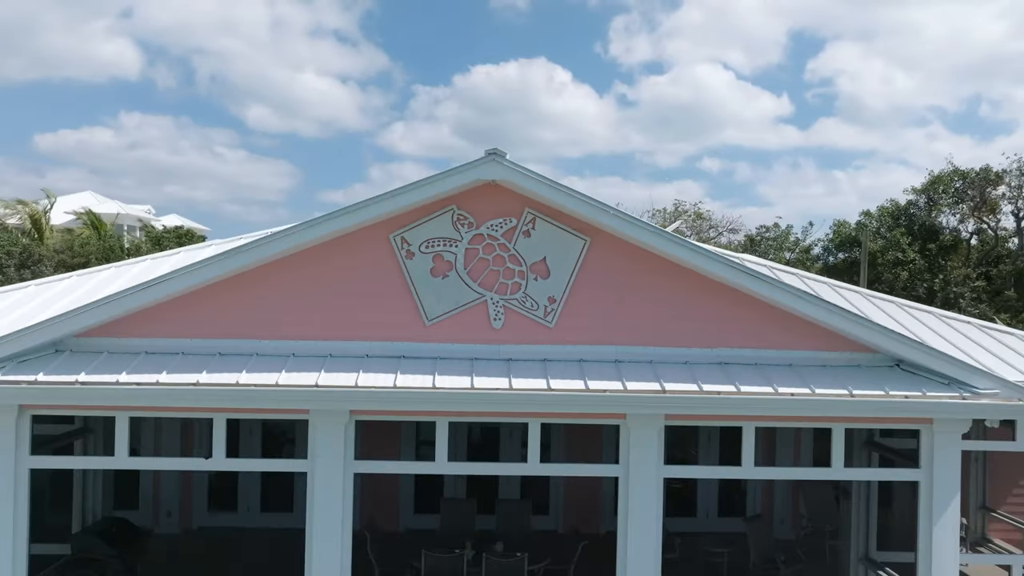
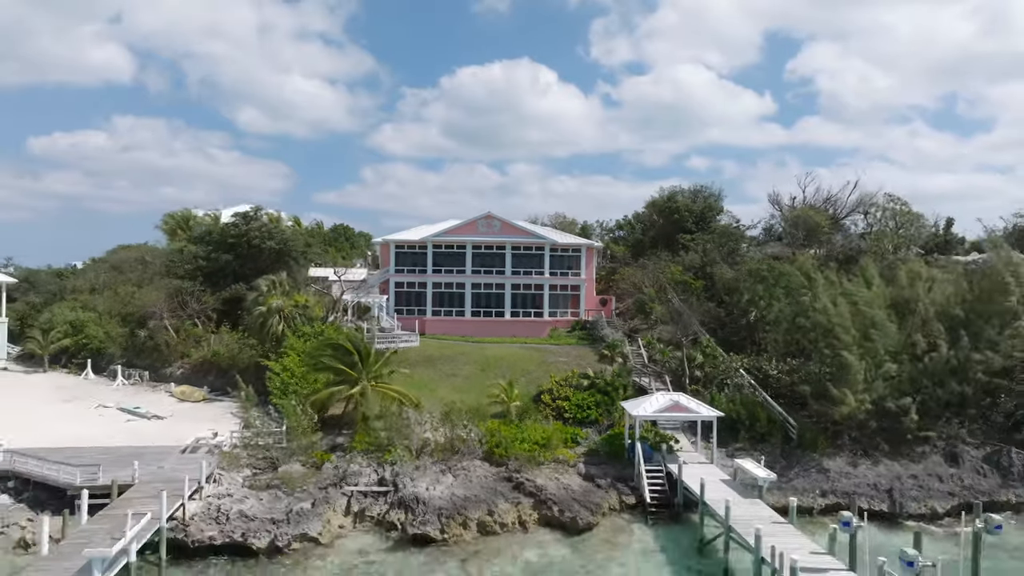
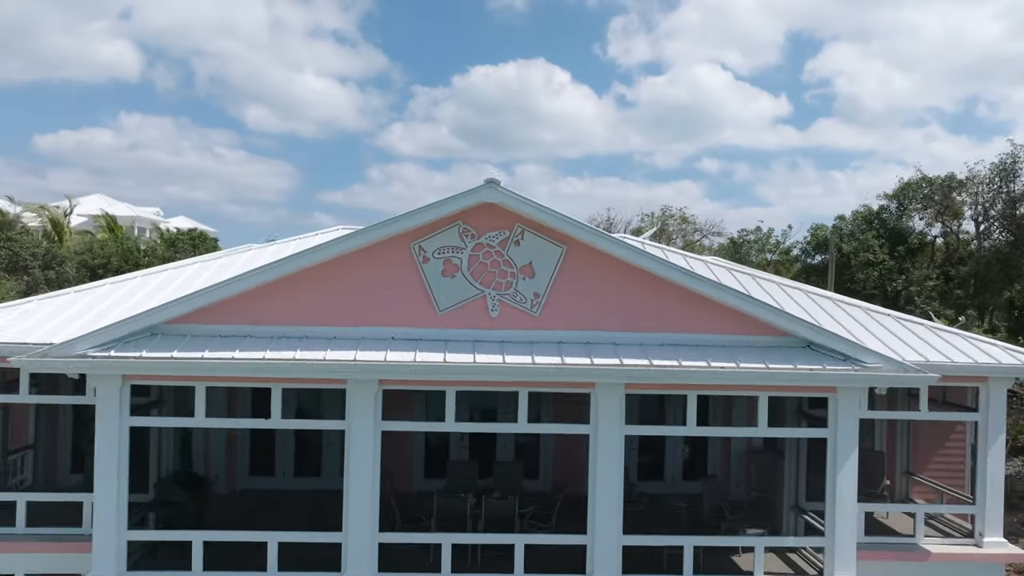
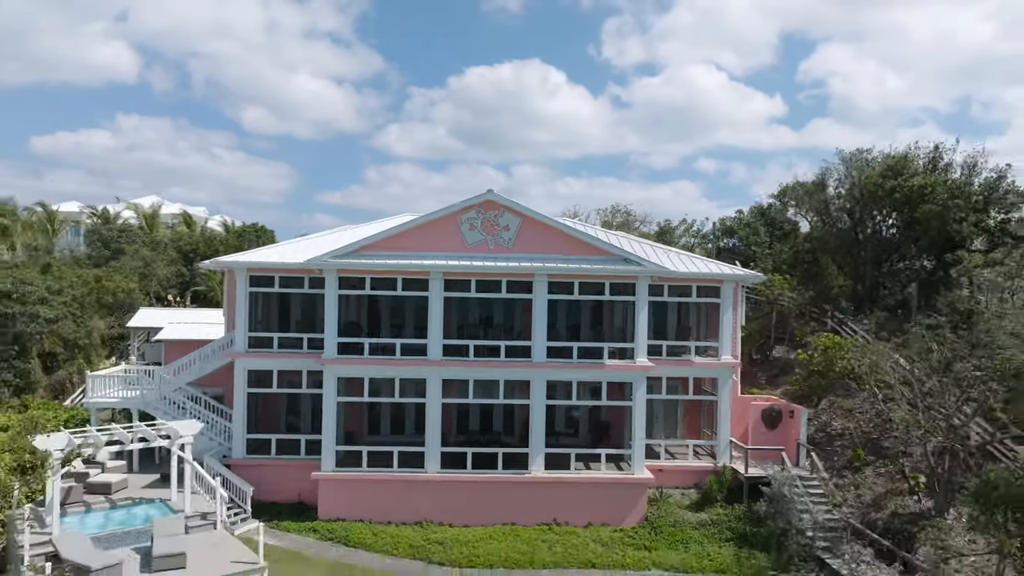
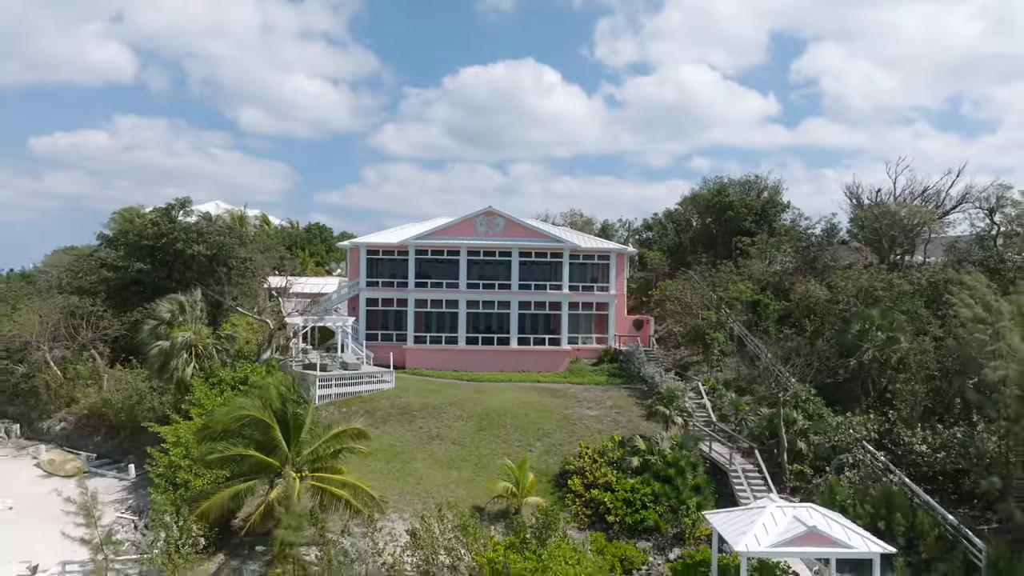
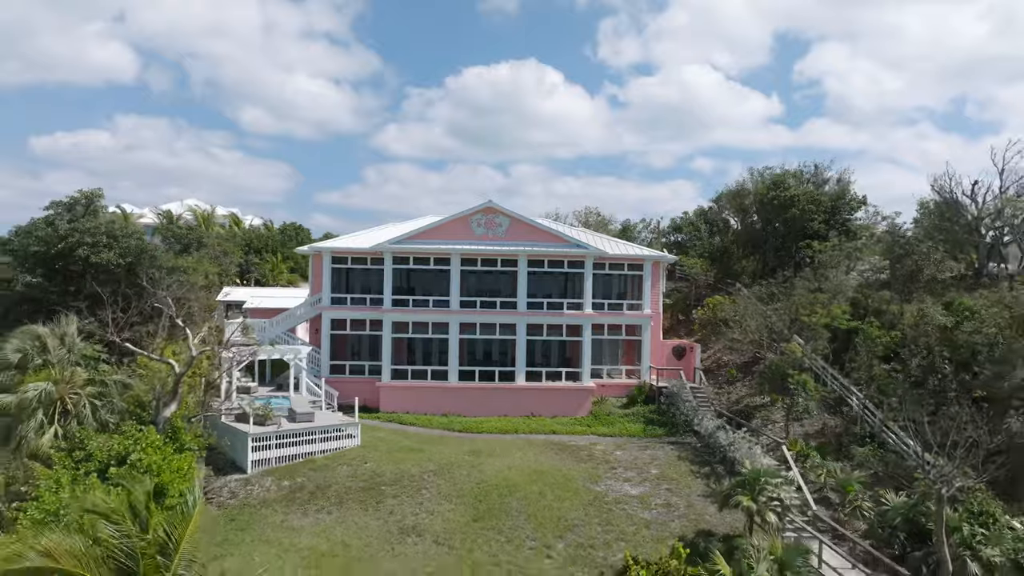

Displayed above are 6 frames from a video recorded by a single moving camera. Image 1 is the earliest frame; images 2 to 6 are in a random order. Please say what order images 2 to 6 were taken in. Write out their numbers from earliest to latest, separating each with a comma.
3, 4, 6, 5, 2
